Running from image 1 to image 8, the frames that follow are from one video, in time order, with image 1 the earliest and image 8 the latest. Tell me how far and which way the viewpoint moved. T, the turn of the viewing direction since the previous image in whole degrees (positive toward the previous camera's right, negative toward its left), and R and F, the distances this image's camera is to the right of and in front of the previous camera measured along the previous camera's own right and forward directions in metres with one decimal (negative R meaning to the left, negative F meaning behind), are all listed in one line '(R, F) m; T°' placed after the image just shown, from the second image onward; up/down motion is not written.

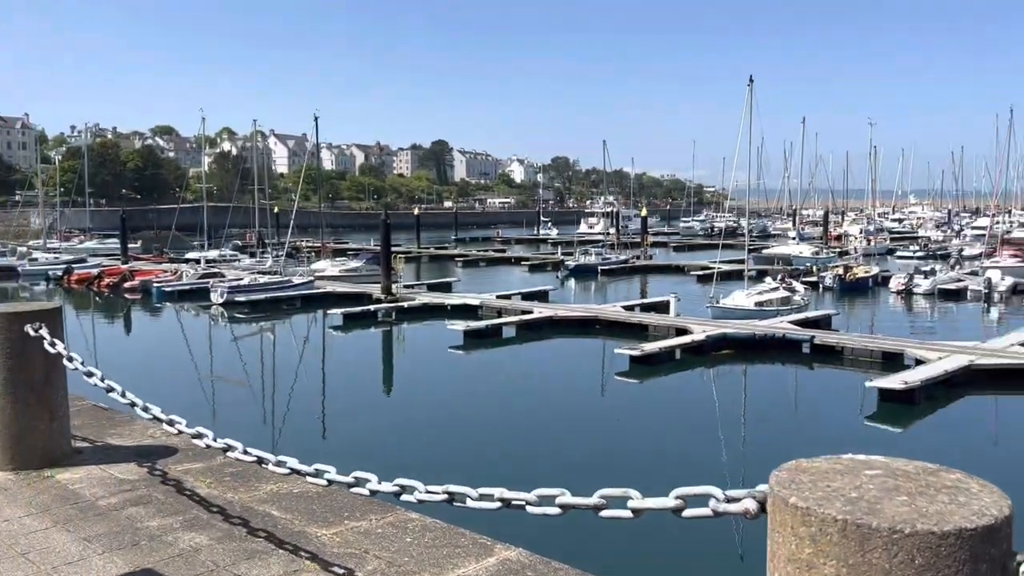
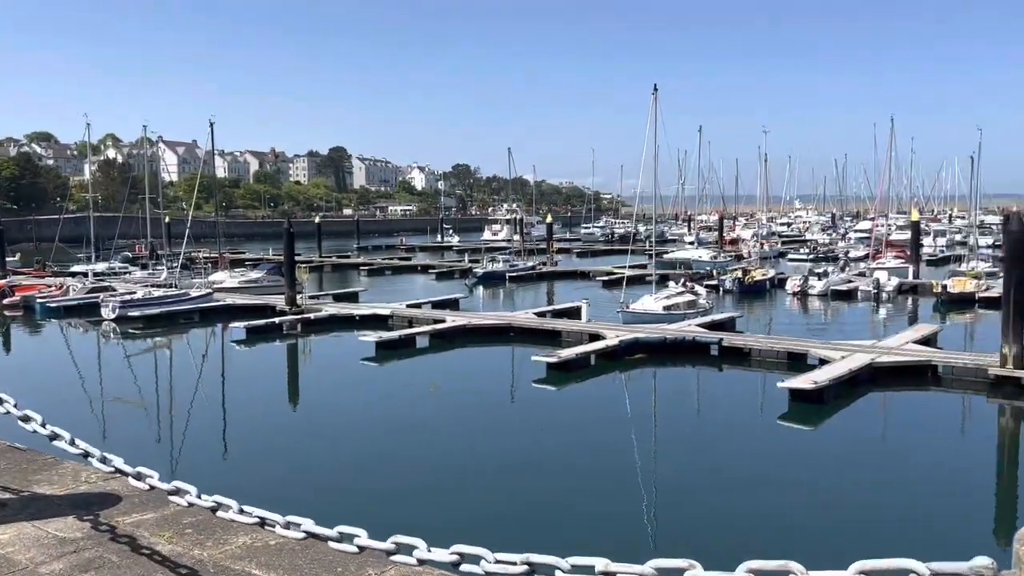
(-0.2, +0.2) m; +7°
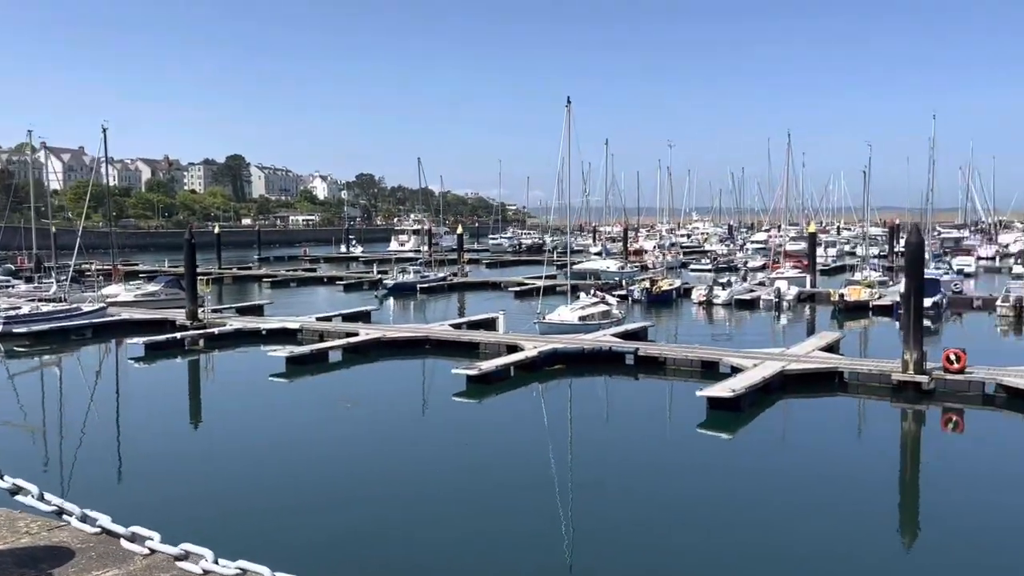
(-0.3, +0.2) m; +7°
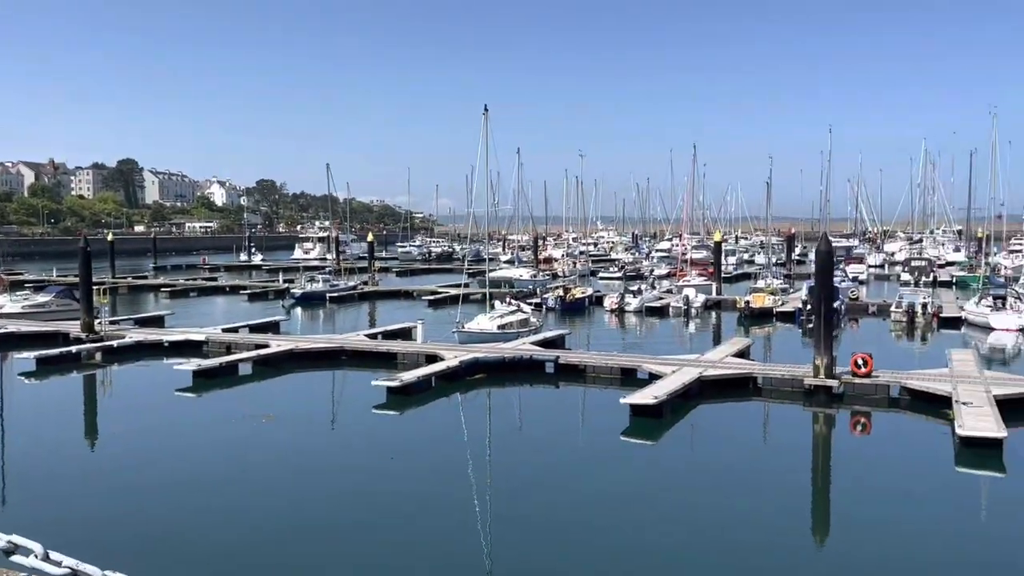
(-0.3, +0.3) m; +7°
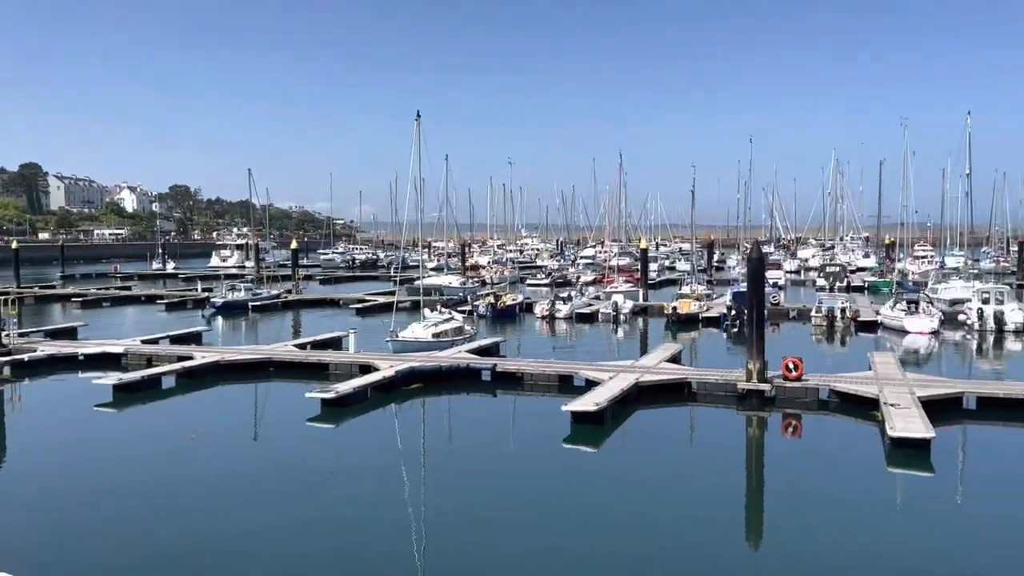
(-0.3, +0.2) m; +5°
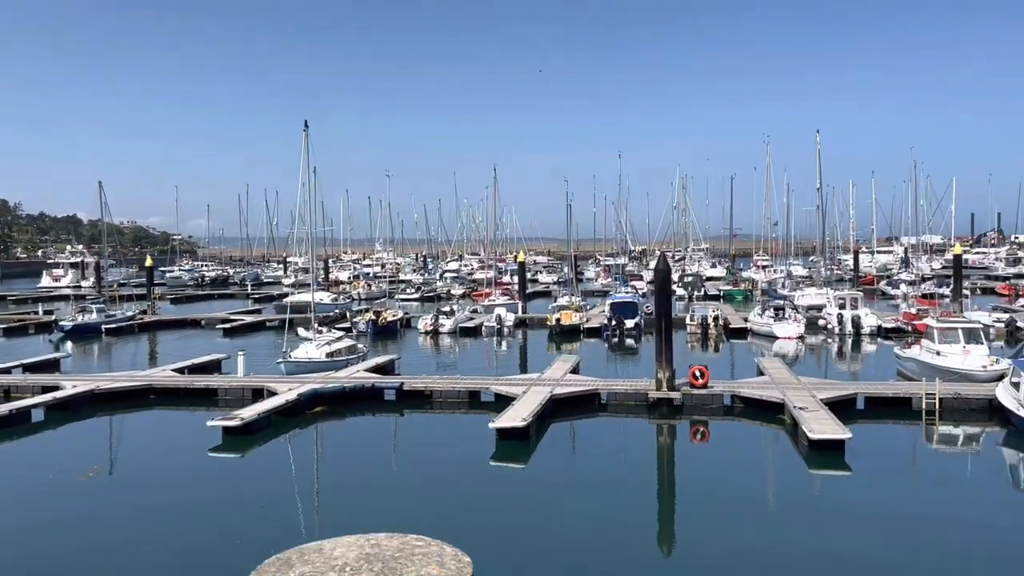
(-1.2, +0.4) m; +10°
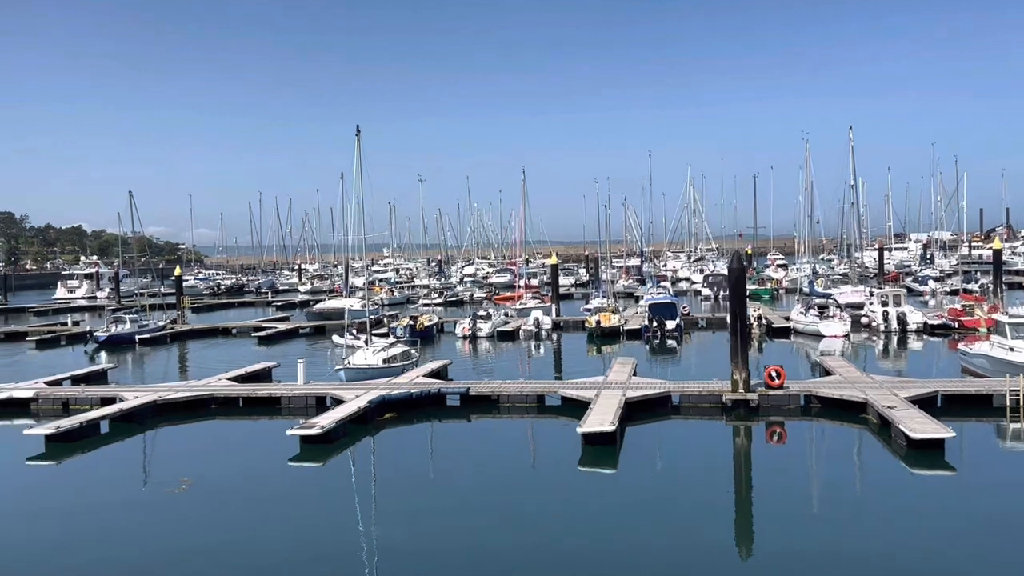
(-1.4, +0.2) m; -1°
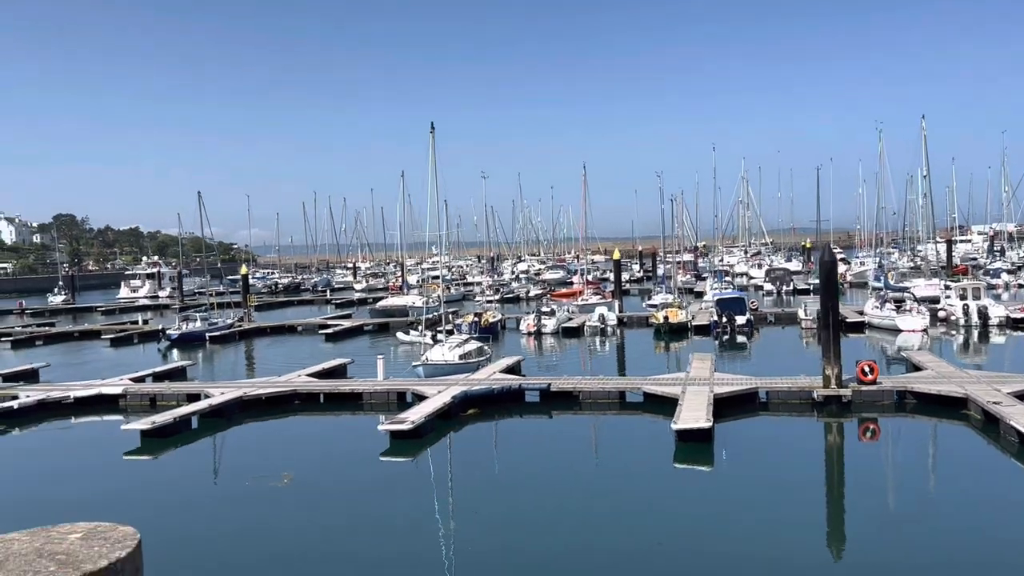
(-0.8, 0.0) m; -4°
